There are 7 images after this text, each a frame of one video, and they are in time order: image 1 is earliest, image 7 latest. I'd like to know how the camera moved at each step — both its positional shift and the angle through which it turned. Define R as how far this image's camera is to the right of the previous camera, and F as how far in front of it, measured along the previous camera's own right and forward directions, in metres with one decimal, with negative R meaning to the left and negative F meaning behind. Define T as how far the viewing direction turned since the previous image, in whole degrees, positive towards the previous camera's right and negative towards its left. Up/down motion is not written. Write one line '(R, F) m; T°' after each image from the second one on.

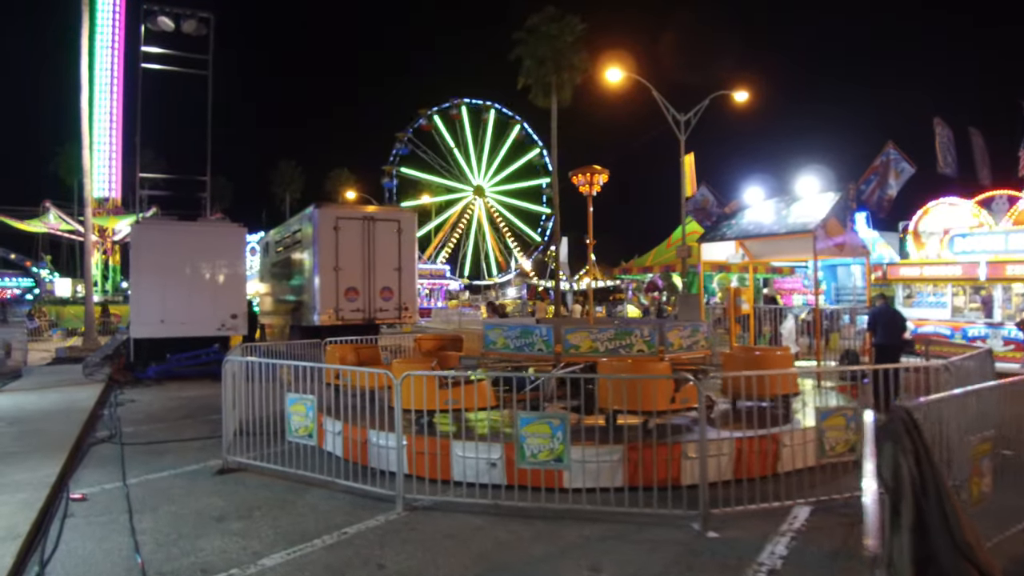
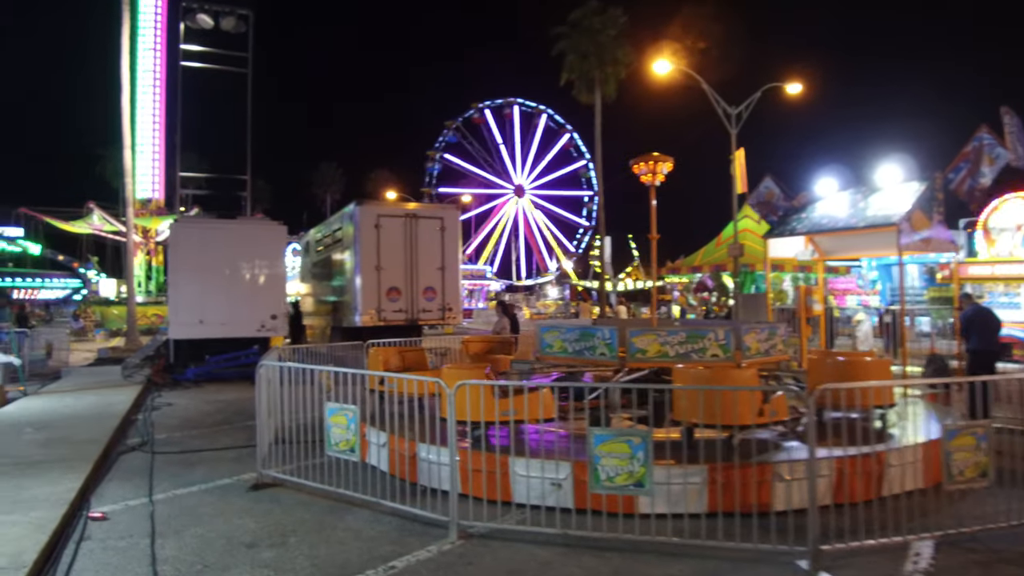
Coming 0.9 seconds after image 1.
(-0.3, +0.9) m; -3°
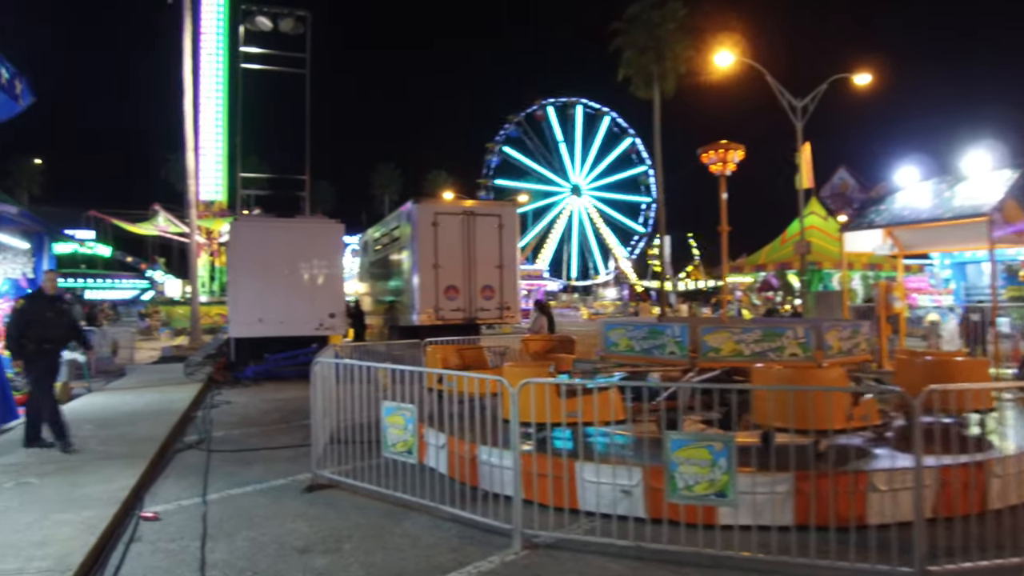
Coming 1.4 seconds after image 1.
(-0.1, +0.4) m; -4°
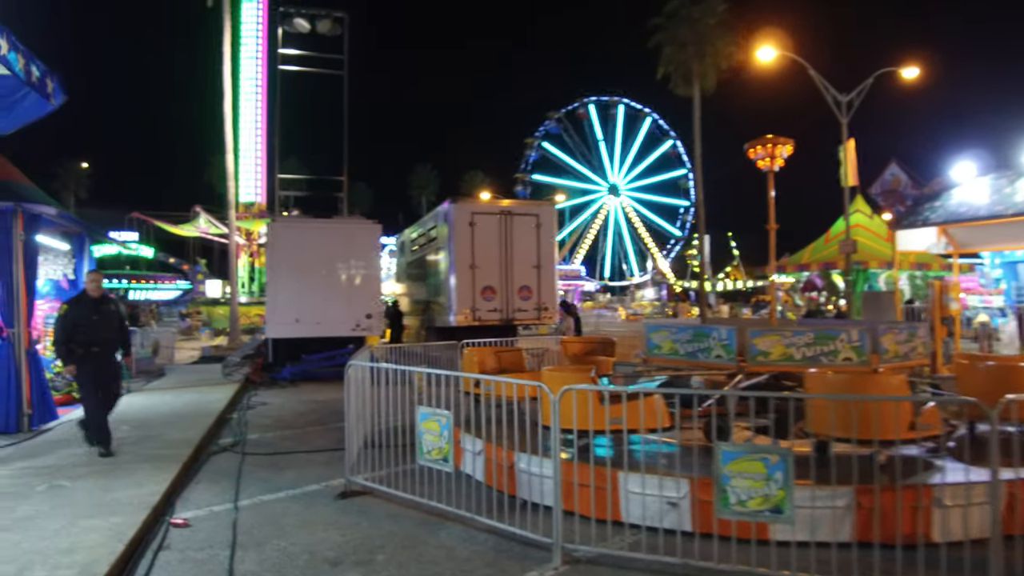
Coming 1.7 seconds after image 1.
(0.0, +0.3) m; -3°
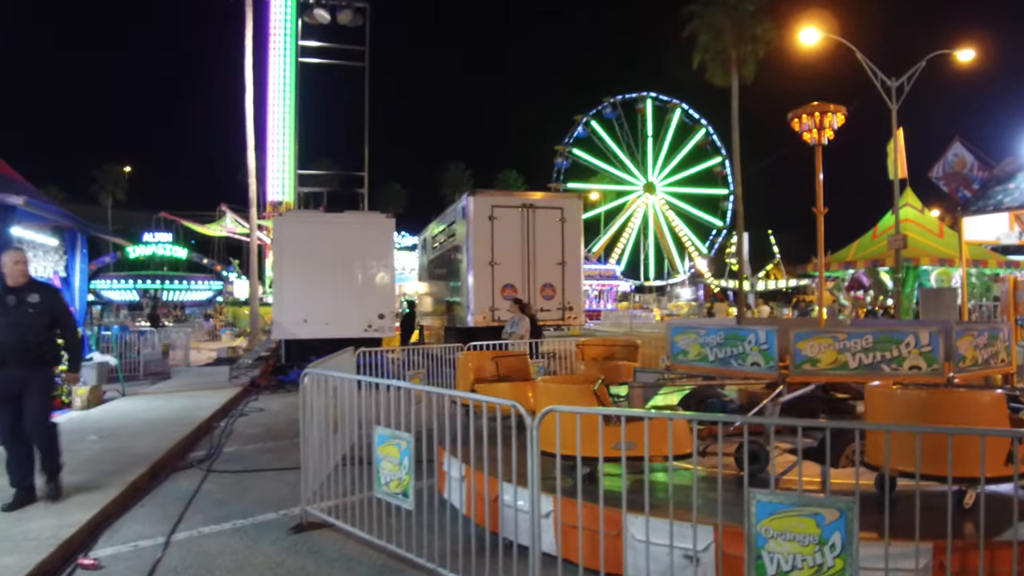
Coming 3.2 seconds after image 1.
(+0.4, +1.2) m; -3°
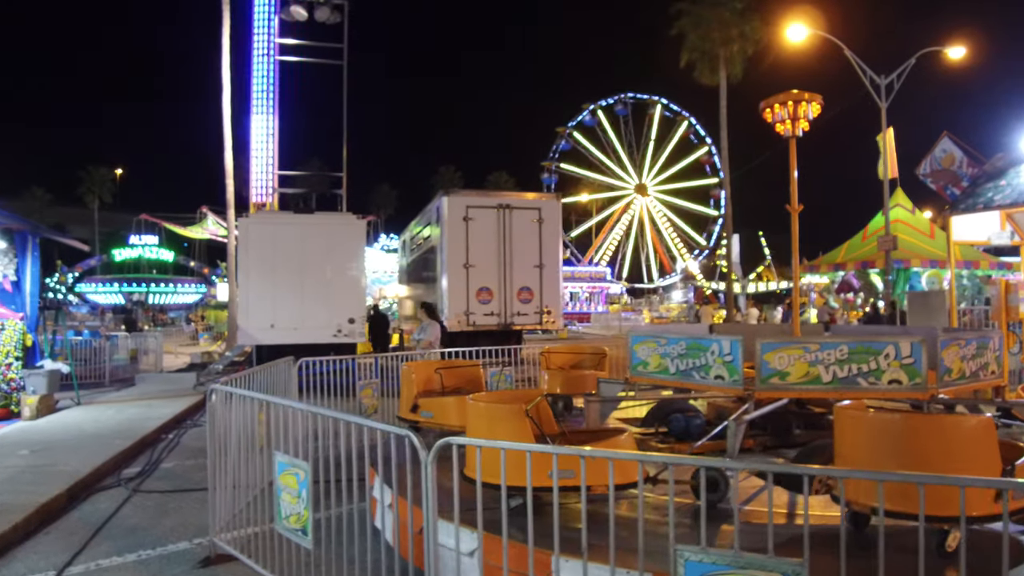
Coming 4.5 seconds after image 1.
(+0.4, +0.6) m; 0°
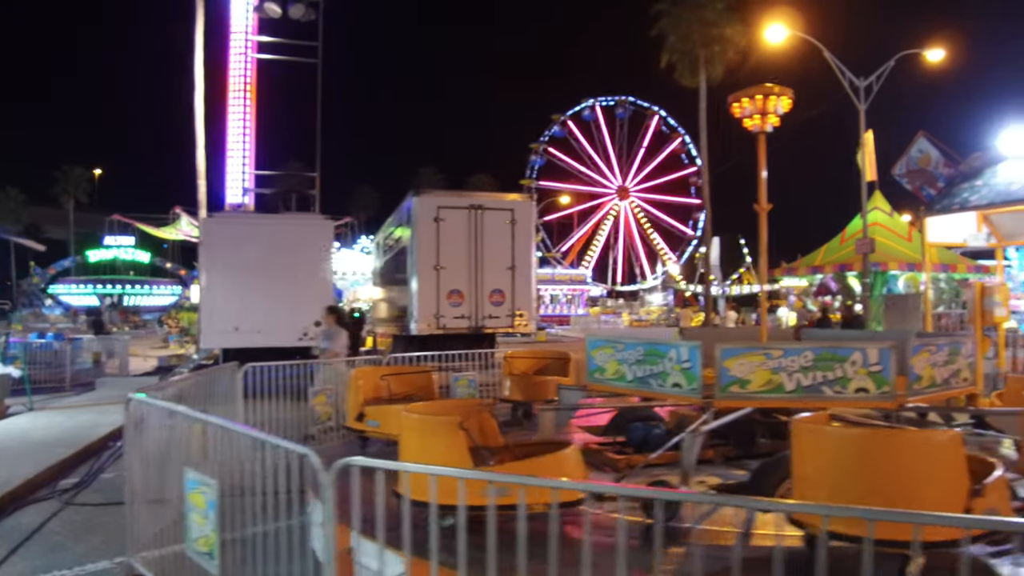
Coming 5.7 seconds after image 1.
(+0.3, +0.4) m; +1°
